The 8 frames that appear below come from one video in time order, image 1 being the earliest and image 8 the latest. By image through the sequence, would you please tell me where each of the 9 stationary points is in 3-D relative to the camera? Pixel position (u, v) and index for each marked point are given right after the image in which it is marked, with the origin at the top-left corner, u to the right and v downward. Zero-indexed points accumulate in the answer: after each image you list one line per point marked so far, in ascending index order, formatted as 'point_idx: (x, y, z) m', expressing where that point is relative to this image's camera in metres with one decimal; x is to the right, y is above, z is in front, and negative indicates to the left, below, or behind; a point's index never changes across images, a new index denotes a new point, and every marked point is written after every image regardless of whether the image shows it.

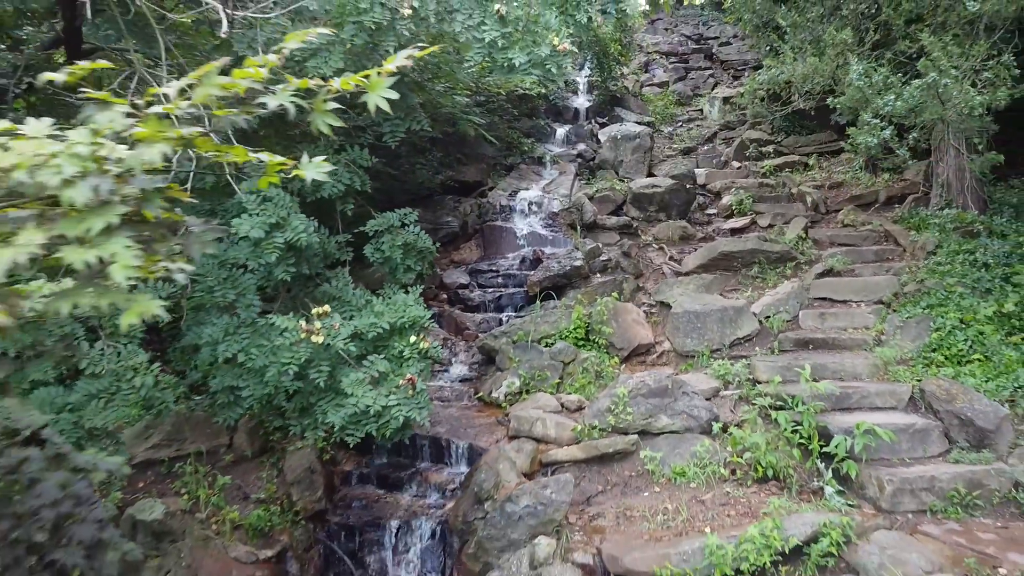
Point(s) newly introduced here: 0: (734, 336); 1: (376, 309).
0: (+1.7, -0.4, +5.0) m
1: (-0.7, -0.1, +3.9) m
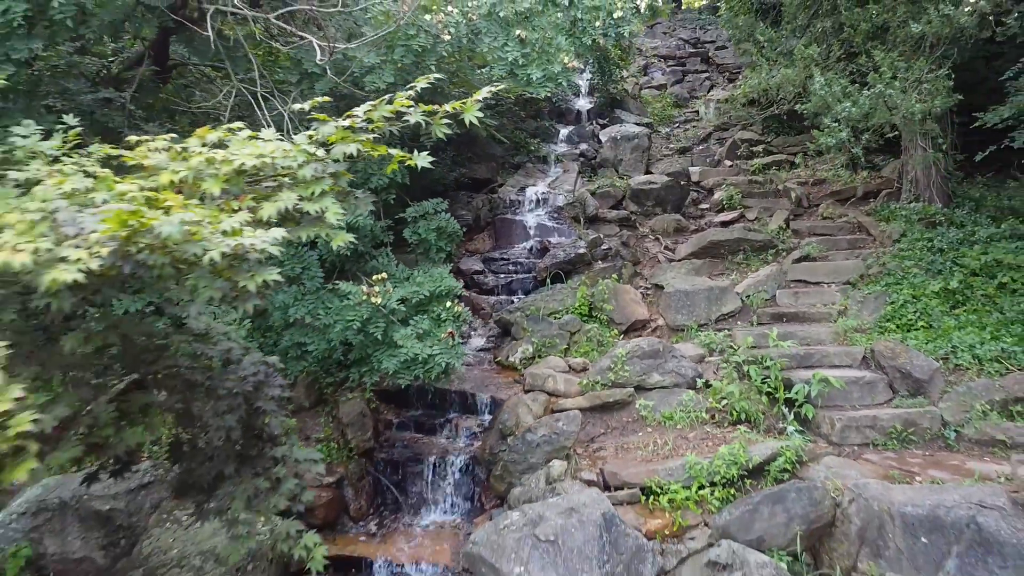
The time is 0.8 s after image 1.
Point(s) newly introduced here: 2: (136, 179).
0: (+1.8, -0.2, +5.7) m
1: (-0.6, +0.1, +4.6) m
2: (-1.0, +0.3, +1.7) m
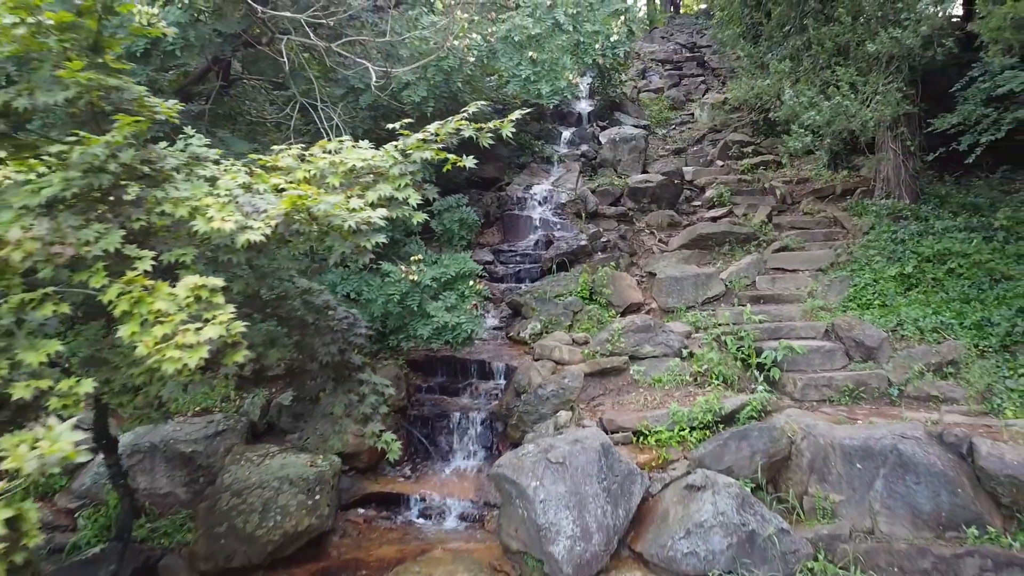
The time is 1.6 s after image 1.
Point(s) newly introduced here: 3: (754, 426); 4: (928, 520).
0: (+1.9, -0.1, +6.5) m
1: (-0.5, +0.2, +5.4) m
2: (-0.9, +0.4, +2.5) m
3: (+1.5, -0.9, +4.2) m
4: (+2.4, -1.3, +3.7) m
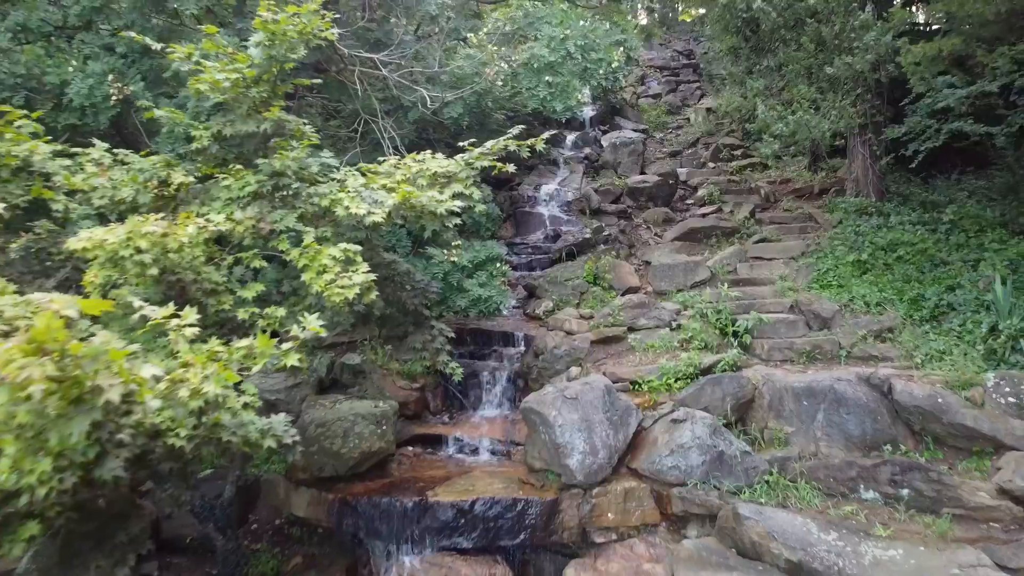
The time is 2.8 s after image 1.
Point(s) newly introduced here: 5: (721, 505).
0: (+2.1, +0.1, +7.6) m
1: (-0.3, +0.4, +6.5) m
2: (-0.7, +0.6, +3.6) m
3: (+1.7, -0.7, +5.3) m
4: (+2.5, -1.1, +4.8) m
5: (+1.4, -1.5, +4.5) m
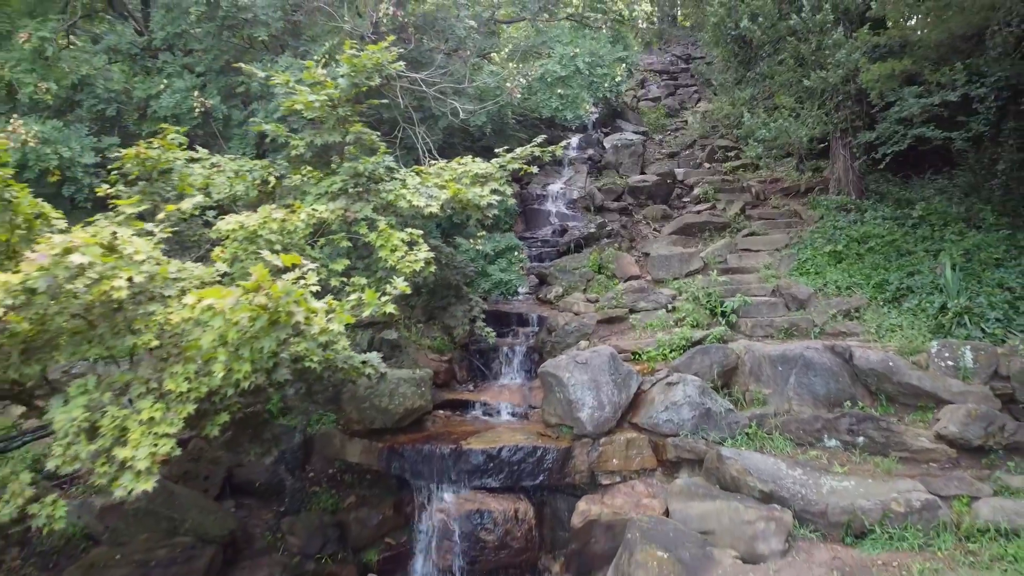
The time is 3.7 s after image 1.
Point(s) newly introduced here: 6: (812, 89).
0: (+2.3, +0.3, +8.5) m
1: (-0.2, +0.5, +7.4) m
2: (-0.5, +0.8, +4.5) m
3: (+1.9, -0.5, +6.2) m
4: (+2.7, -1.0, +5.7) m
5: (+1.6, -1.3, +5.4) m
6: (+3.6, +2.4, +7.9) m
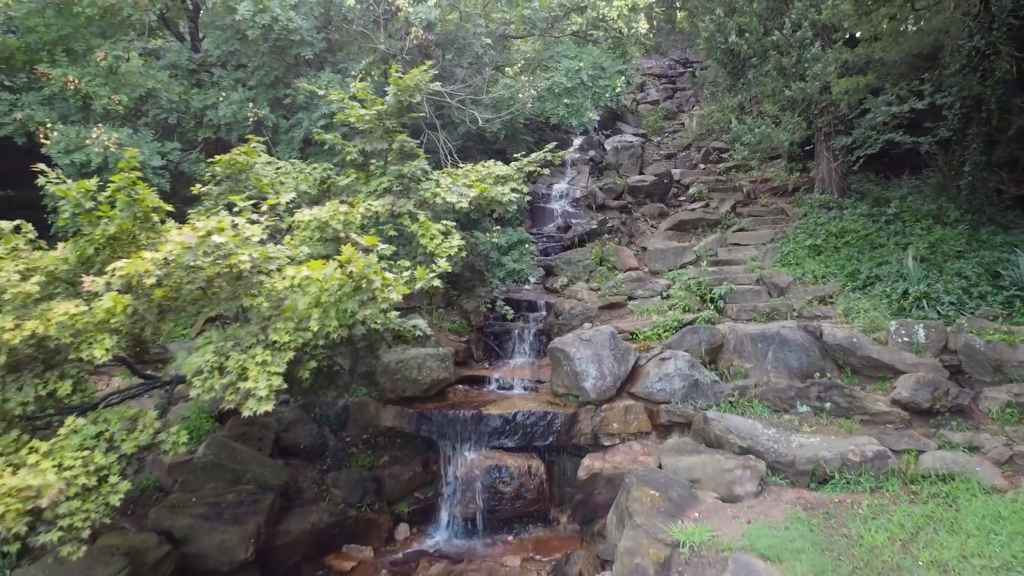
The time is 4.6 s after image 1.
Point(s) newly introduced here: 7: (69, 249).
0: (+2.4, +0.4, +9.3) m
1: (0.0, +0.7, +8.2) m
2: (-0.4, +0.9, +5.3) m
3: (+2.0, -0.4, +7.0) m
4: (+2.8, -0.8, +6.5) m
5: (+1.7, -1.2, +6.2) m
6: (+3.7, +2.5, +8.7) m
7: (-2.7, +0.2, +4.0) m
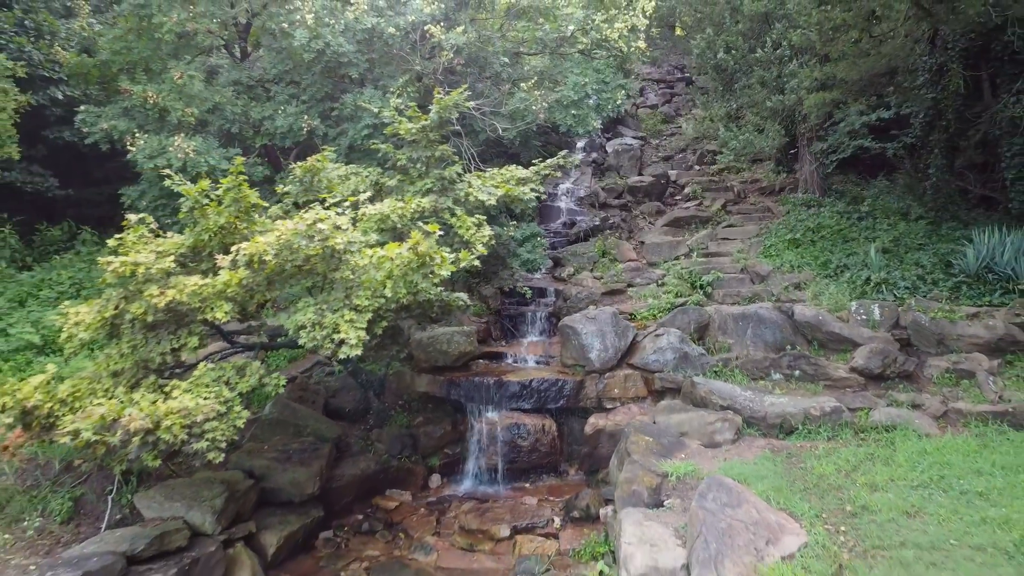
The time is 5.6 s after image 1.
0: (+2.6, +0.6, +10.4) m
1: (+0.1, +0.8, +9.3) m
2: (-0.2, +1.1, +6.4) m
3: (+2.2, -0.2, +8.1) m
4: (+3.0, -0.7, +7.6) m
5: (+1.9, -1.0, +7.3) m
6: (+3.9, +2.7, +9.8) m
7: (-2.5, +0.4, +5.1) m
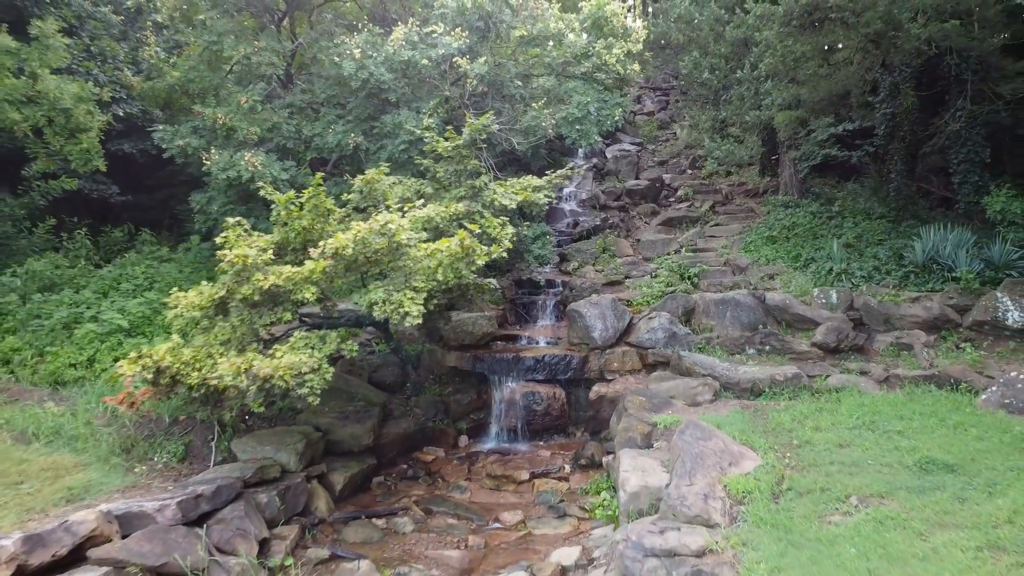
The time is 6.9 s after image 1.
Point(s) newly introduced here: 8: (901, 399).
0: (+2.8, +0.7, +11.8) m
1: (+0.4, +1.0, +10.7) m
2: (0.0, +1.2, +7.8) m
3: (+2.4, -0.1, +9.5) m
4: (+3.2, -0.5, +9.0) m
5: (+2.1, -0.9, +8.7) m
6: (+4.1, +2.8, +11.2) m
7: (-2.3, +0.5, +6.5) m
8: (+4.1, -1.2, +7.0) m
